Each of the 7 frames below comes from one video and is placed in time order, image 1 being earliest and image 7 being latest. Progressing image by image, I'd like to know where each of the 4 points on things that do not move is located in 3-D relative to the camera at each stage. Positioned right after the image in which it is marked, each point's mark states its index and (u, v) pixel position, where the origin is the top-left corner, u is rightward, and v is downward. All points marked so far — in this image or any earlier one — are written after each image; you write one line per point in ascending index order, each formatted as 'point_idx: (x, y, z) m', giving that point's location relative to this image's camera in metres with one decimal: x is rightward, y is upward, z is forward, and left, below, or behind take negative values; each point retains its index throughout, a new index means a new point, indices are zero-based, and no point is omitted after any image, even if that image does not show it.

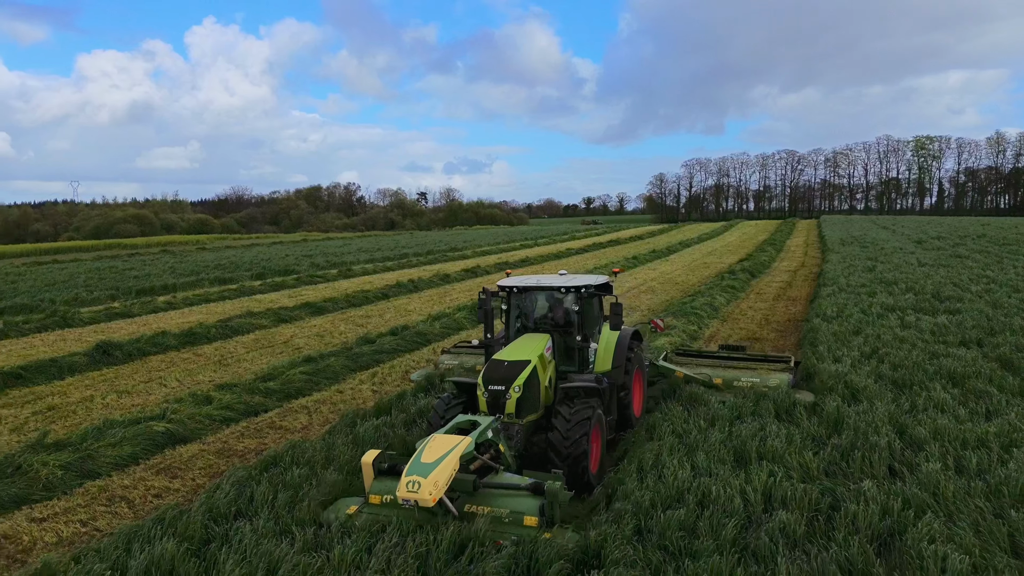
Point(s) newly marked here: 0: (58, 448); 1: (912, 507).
0: (-4.1, -1.5, +6.7) m
1: (+2.5, -1.4, +4.8) m
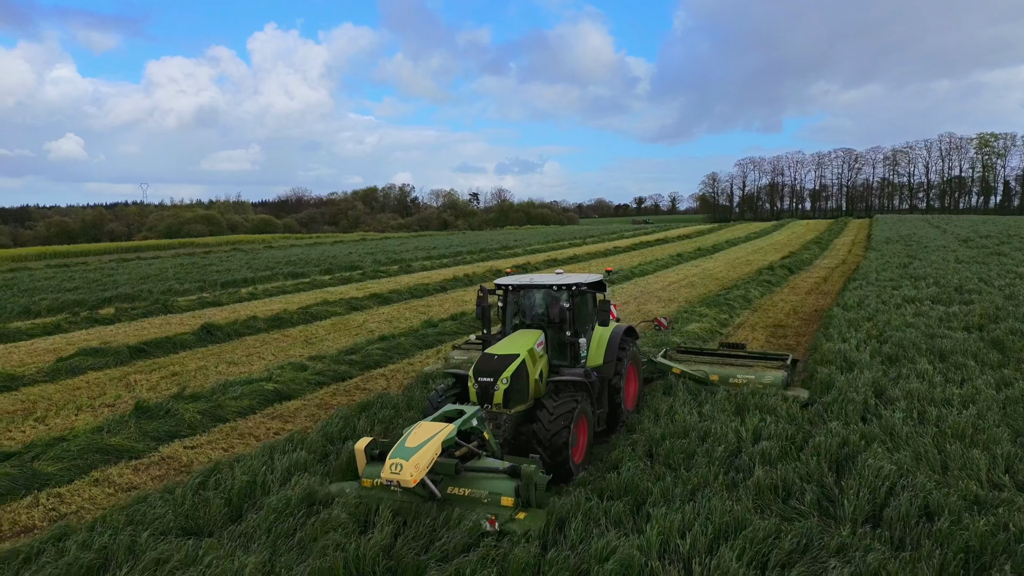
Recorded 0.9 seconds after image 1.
0: (-3.6, -1.3, +8.4) m
1: (+2.9, -1.2, +6.0) m
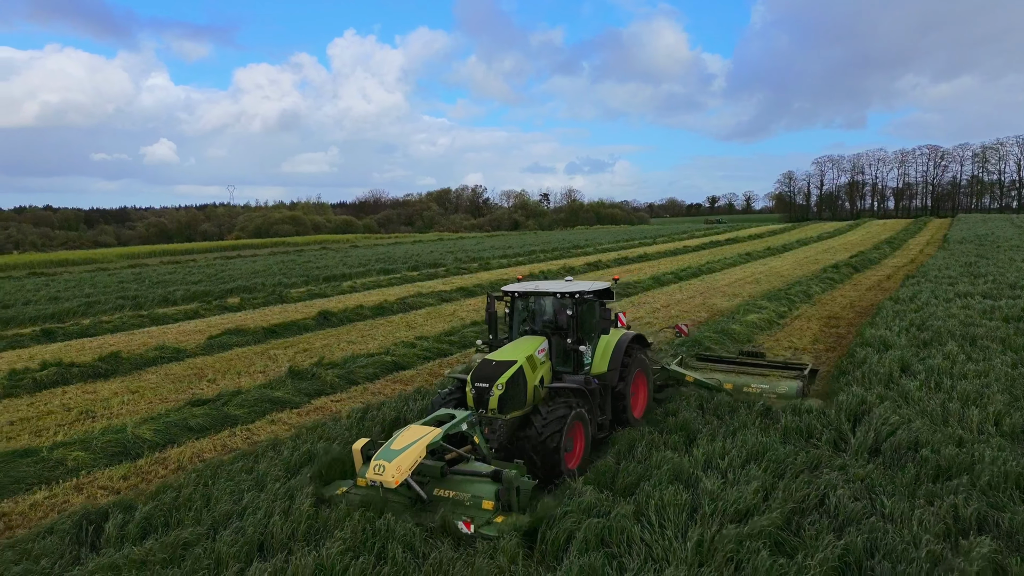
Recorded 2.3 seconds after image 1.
0: (-2.5, -1.1, +10.3) m
1: (+3.7, -1.1, +7.3) m
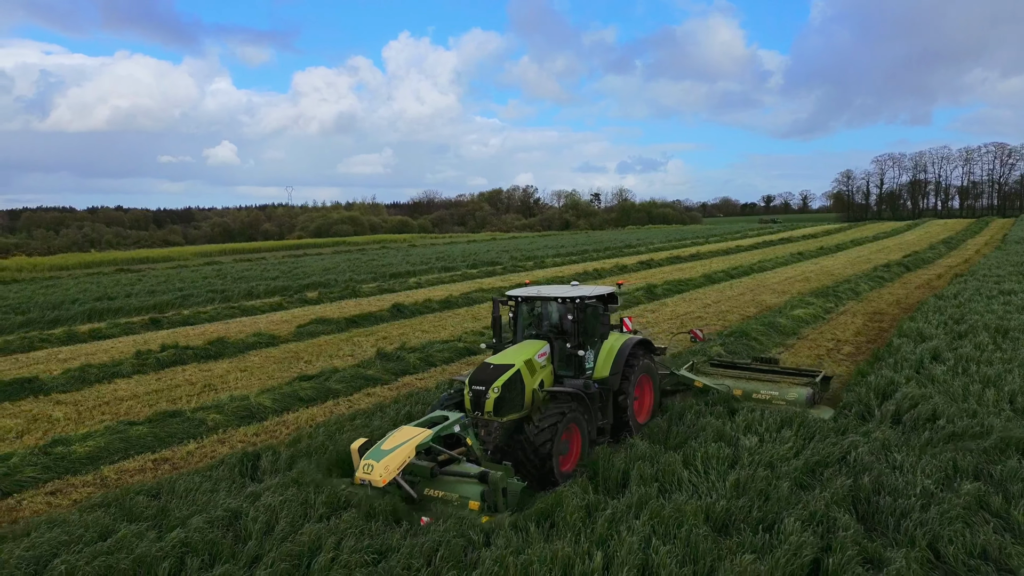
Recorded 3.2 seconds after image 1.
0: (-1.6, -1.0, +11.6) m
1: (+4.4, -1.0, +8.2) m
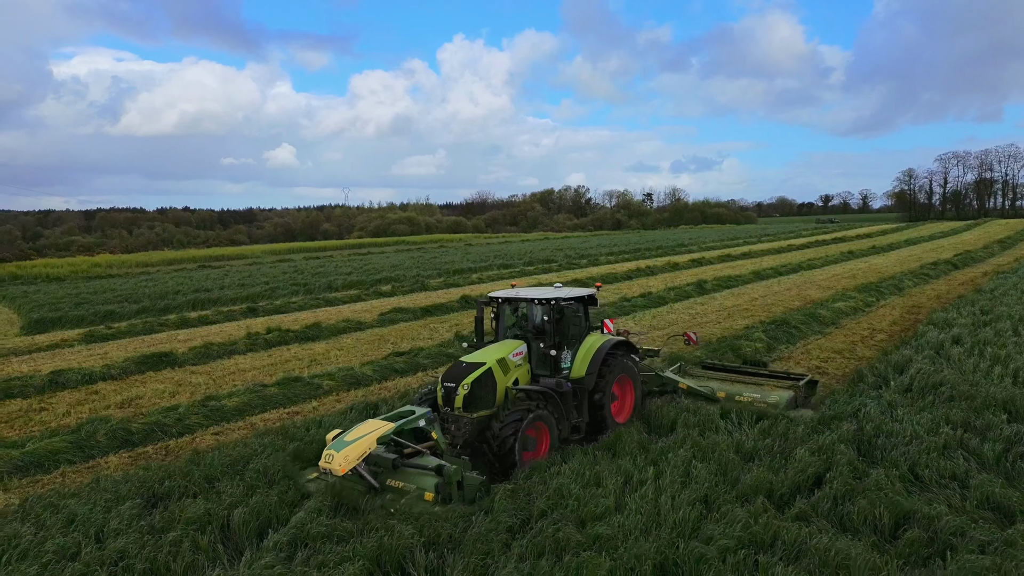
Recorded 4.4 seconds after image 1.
0: (-0.5, -0.8, +13.1) m
1: (+5.2, -0.9, +9.3) m
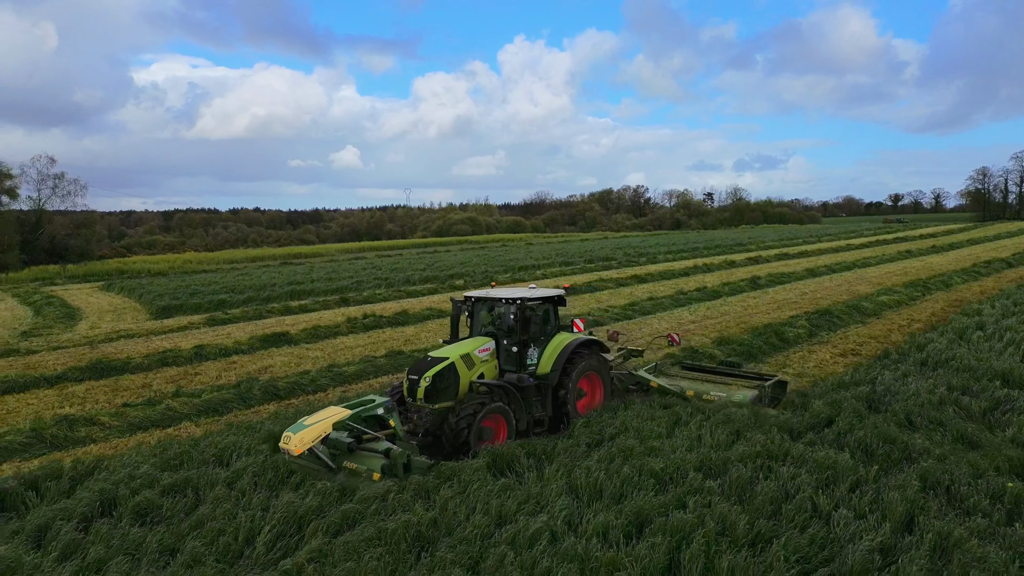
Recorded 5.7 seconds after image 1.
0: (+0.9, -0.7, +14.9) m
1: (+6.3, -0.8, +10.6) m
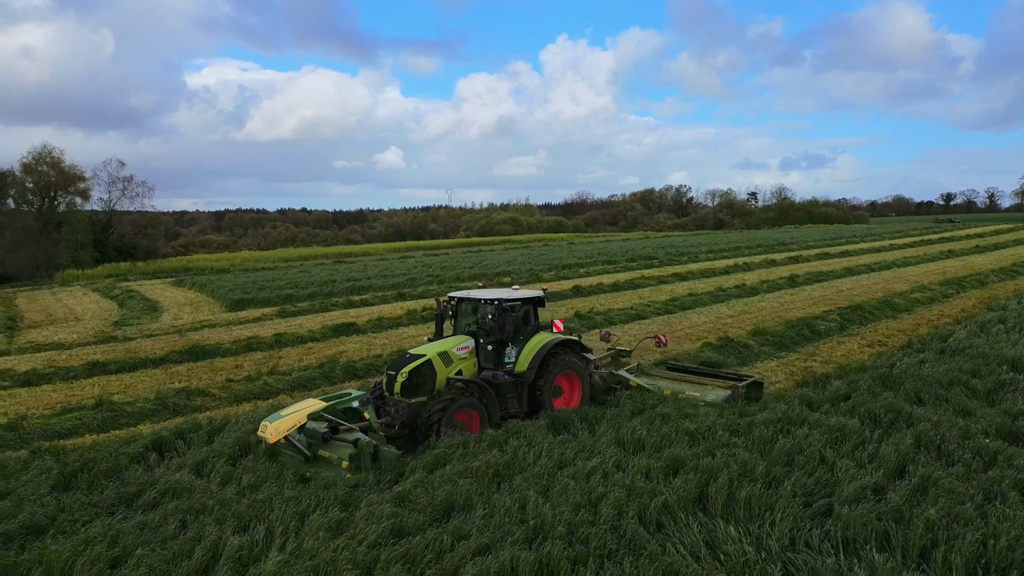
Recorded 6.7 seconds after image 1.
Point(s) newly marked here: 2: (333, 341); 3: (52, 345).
0: (+1.9, -0.6, +16.0) m
1: (+7.1, -0.7, +11.4) m
2: (-3.6, -1.1, +14.6) m
3: (-9.8, -1.2, +15.7) m
